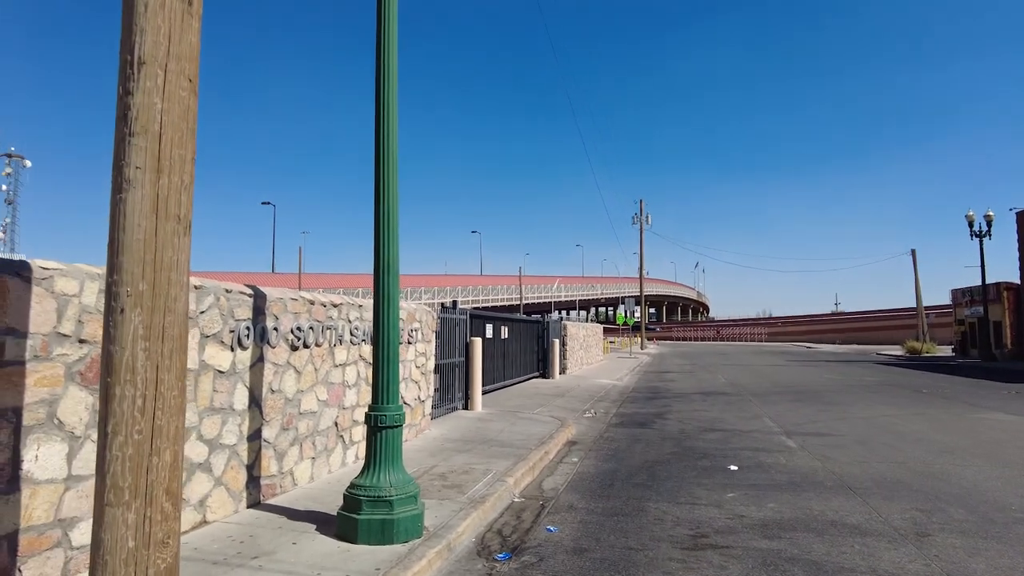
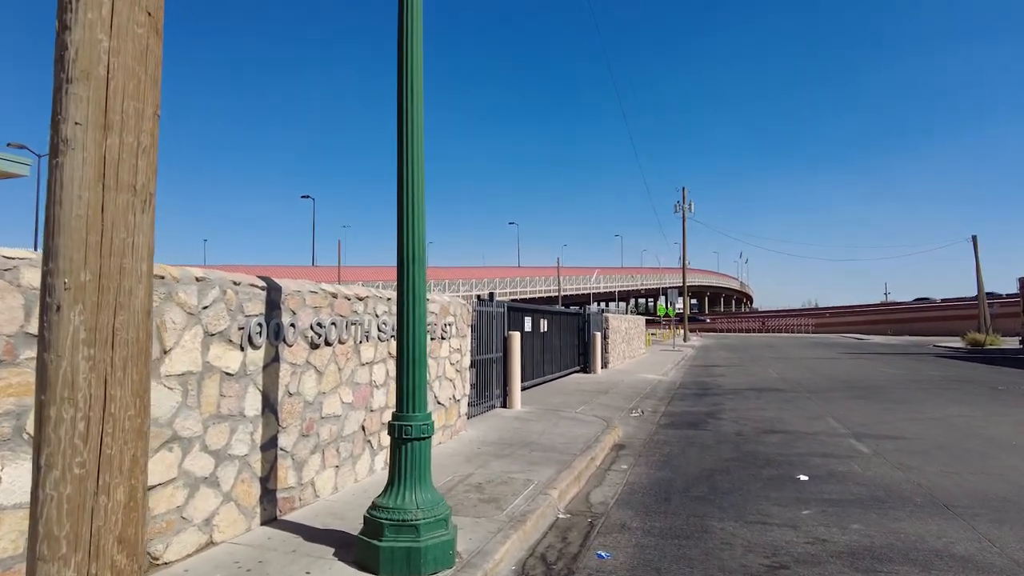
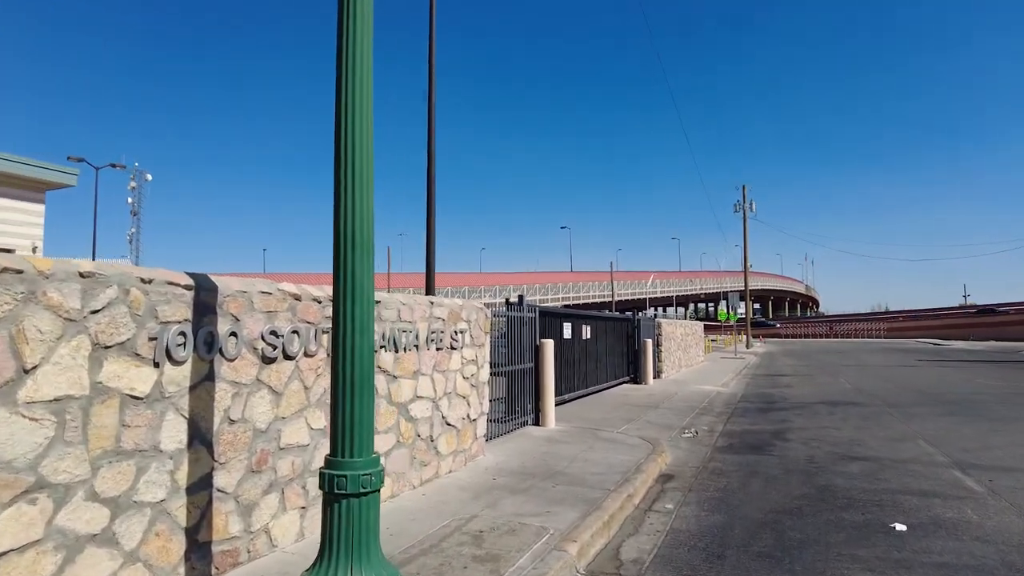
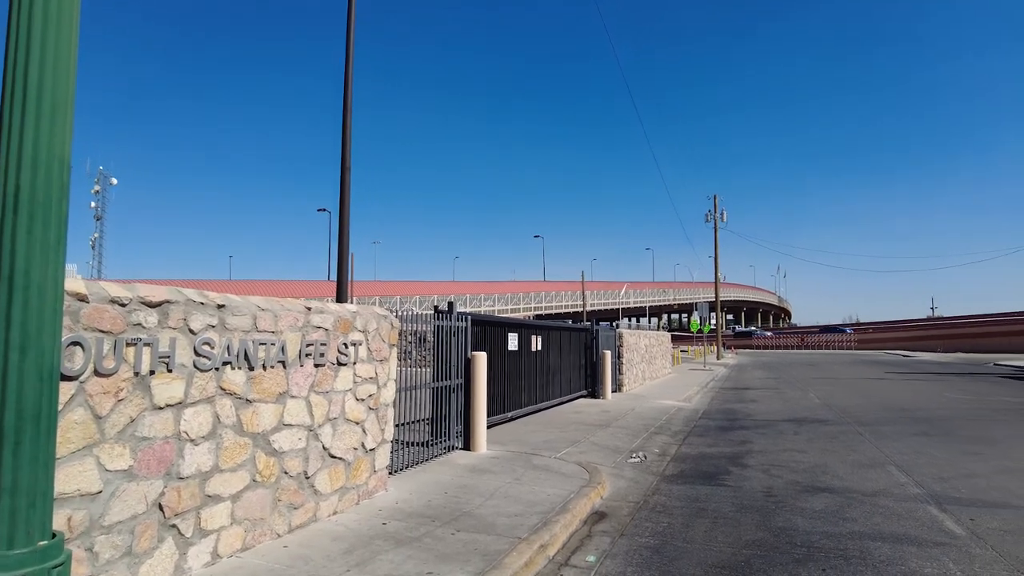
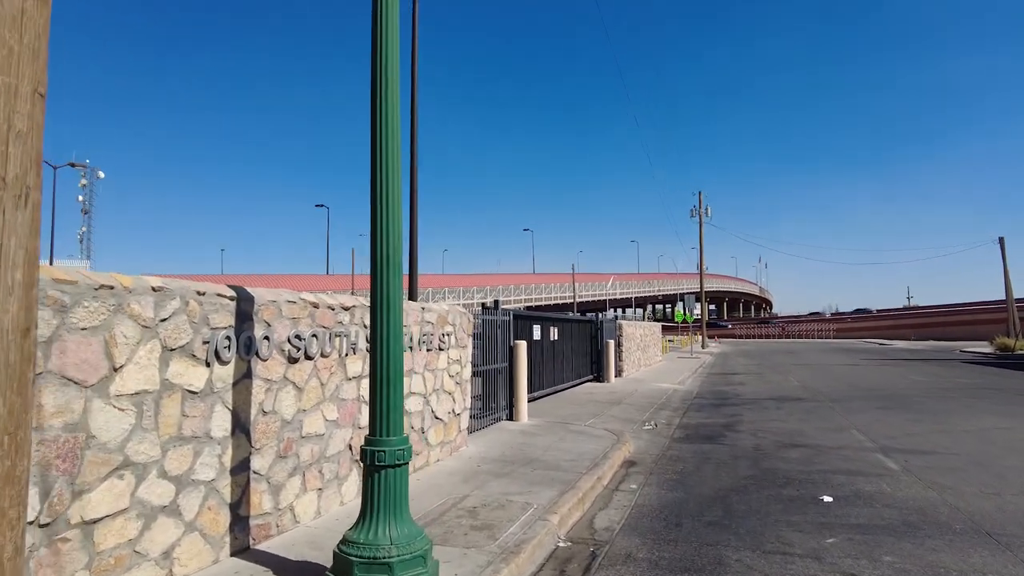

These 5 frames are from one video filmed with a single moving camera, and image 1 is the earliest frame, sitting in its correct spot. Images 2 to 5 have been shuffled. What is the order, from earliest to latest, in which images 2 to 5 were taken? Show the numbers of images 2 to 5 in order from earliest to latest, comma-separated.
2, 5, 3, 4
